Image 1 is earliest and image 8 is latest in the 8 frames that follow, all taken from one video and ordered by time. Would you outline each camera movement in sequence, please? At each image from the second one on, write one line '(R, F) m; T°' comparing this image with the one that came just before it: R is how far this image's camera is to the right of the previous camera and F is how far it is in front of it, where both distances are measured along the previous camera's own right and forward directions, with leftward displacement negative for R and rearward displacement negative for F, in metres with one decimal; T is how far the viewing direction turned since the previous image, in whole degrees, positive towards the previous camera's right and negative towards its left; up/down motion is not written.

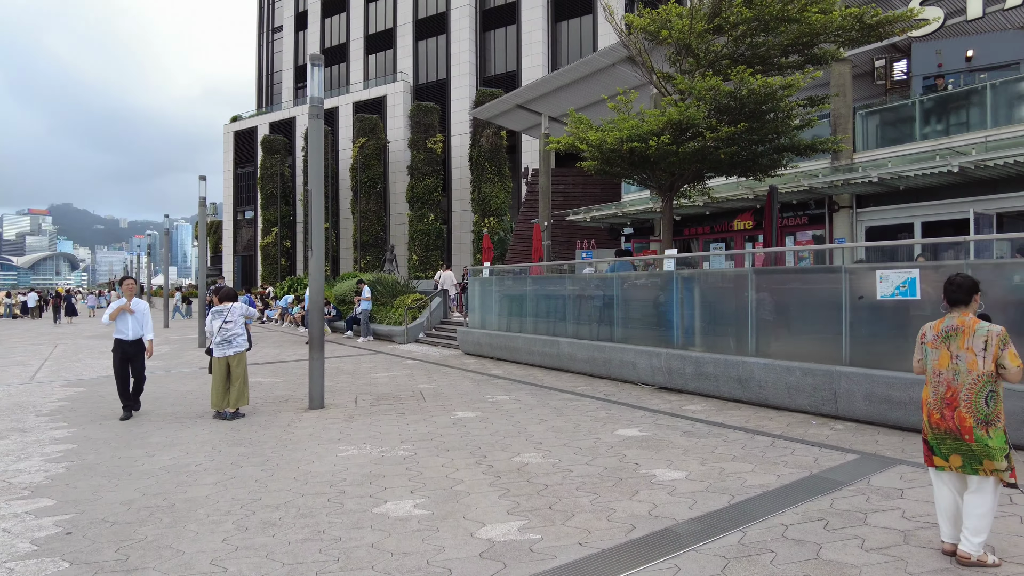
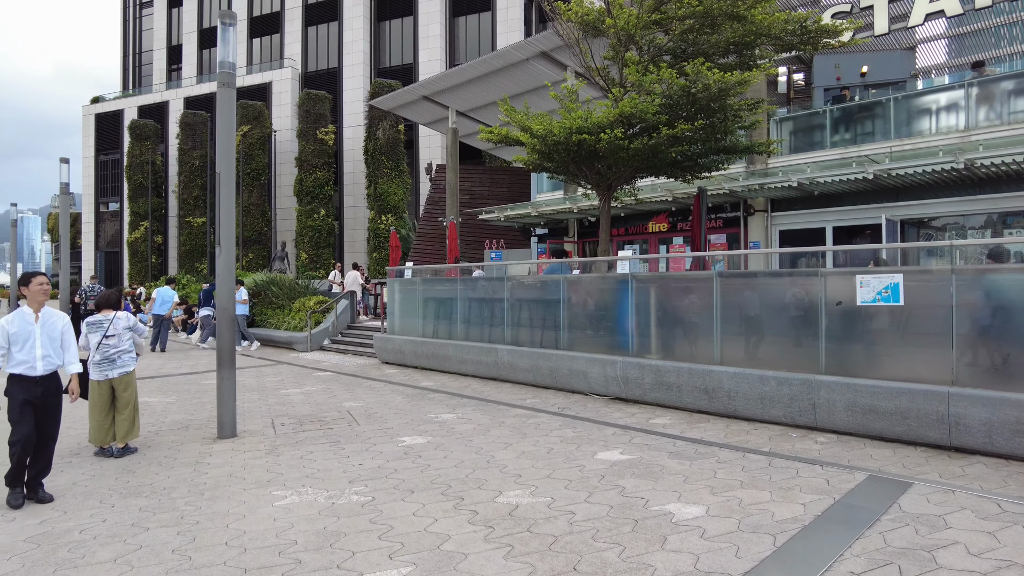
(-0.8, +1.1) m; +10°
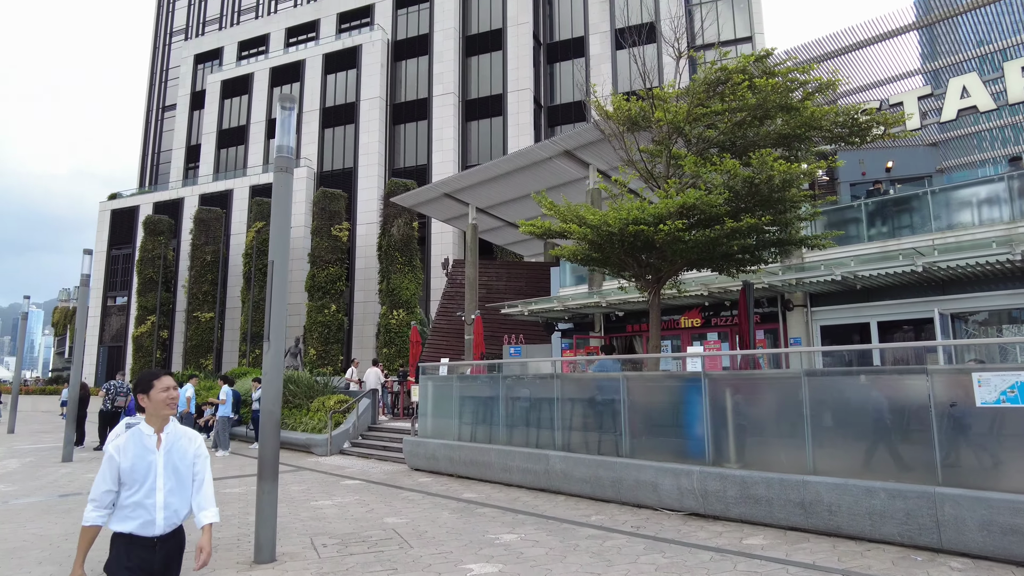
(-0.8, +0.6) m; 0°
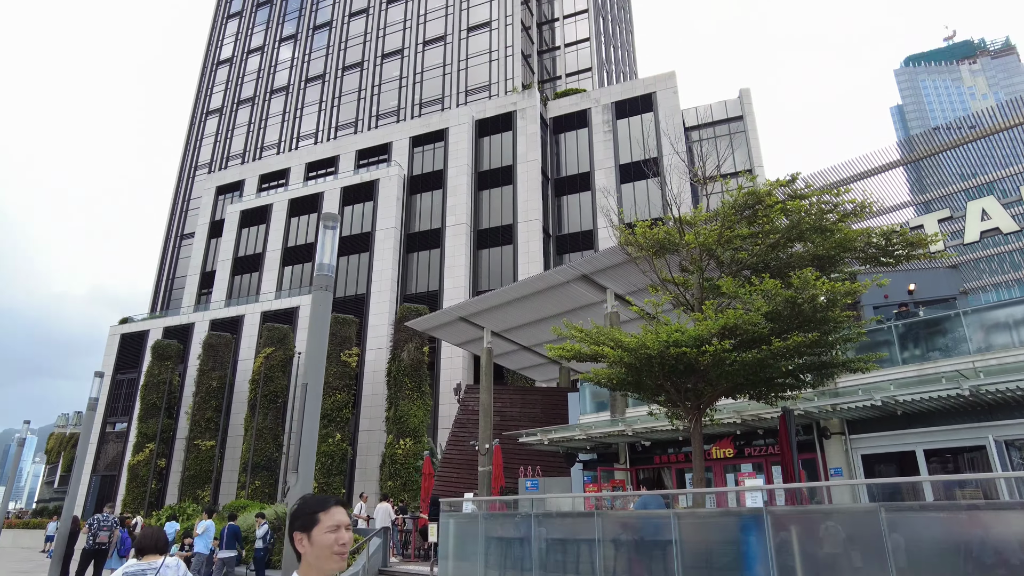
(-0.4, +0.4) m; 0°
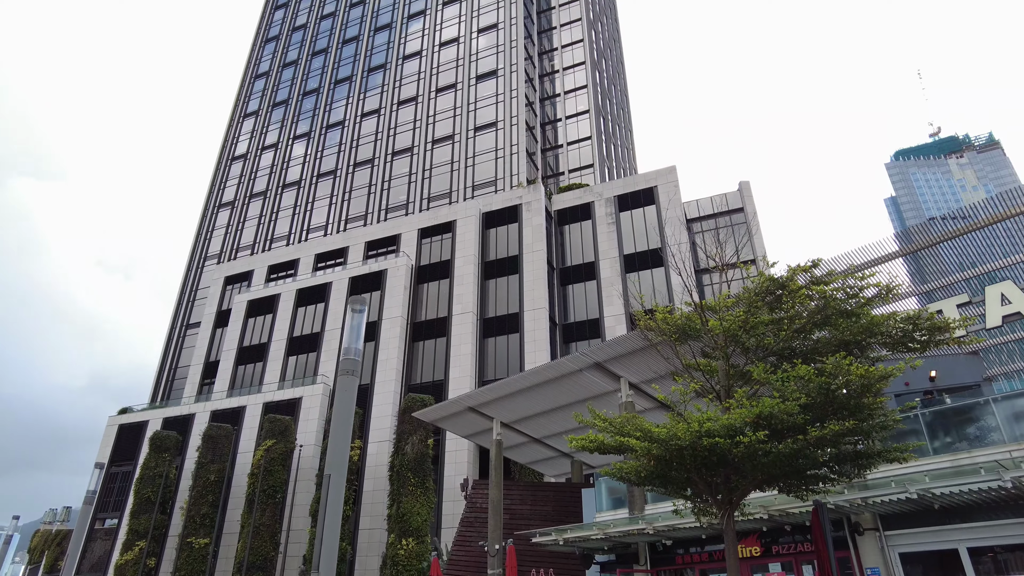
(-0.3, +0.2) m; 0°
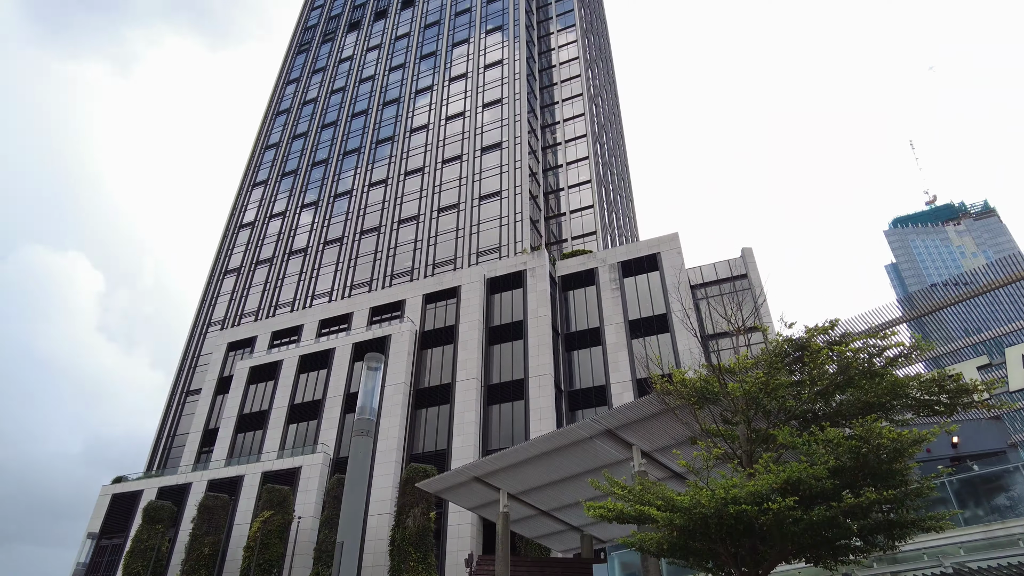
(-0.2, +0.2) m; 0°
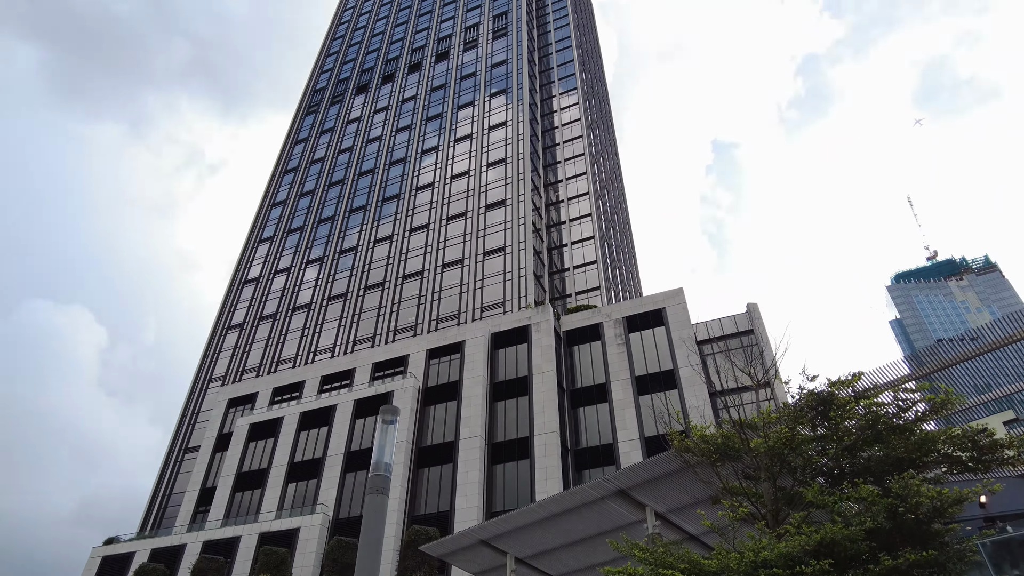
(-0.2, +0.2) m; 0°
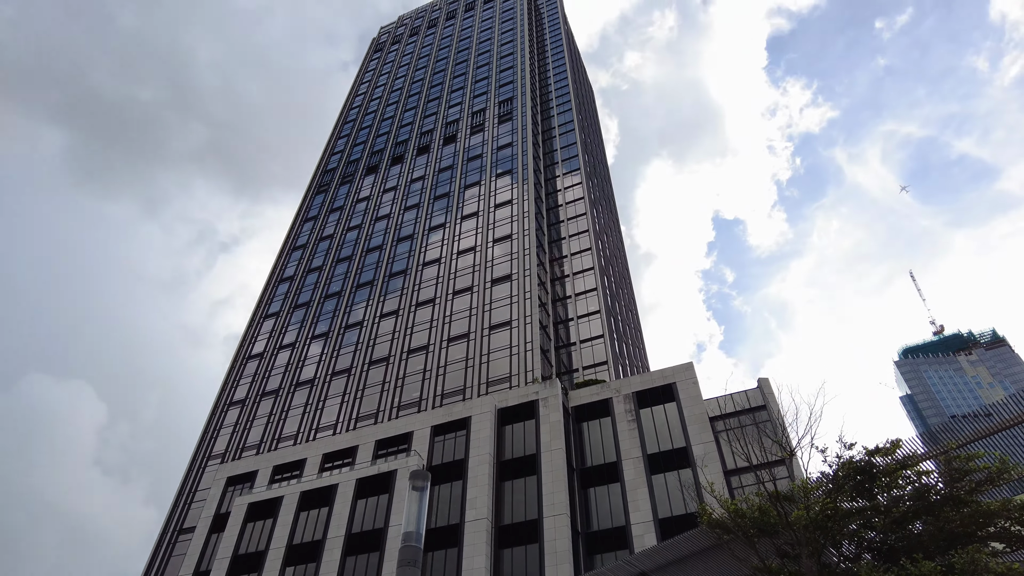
(-0.3, +0.3) m; 0°
